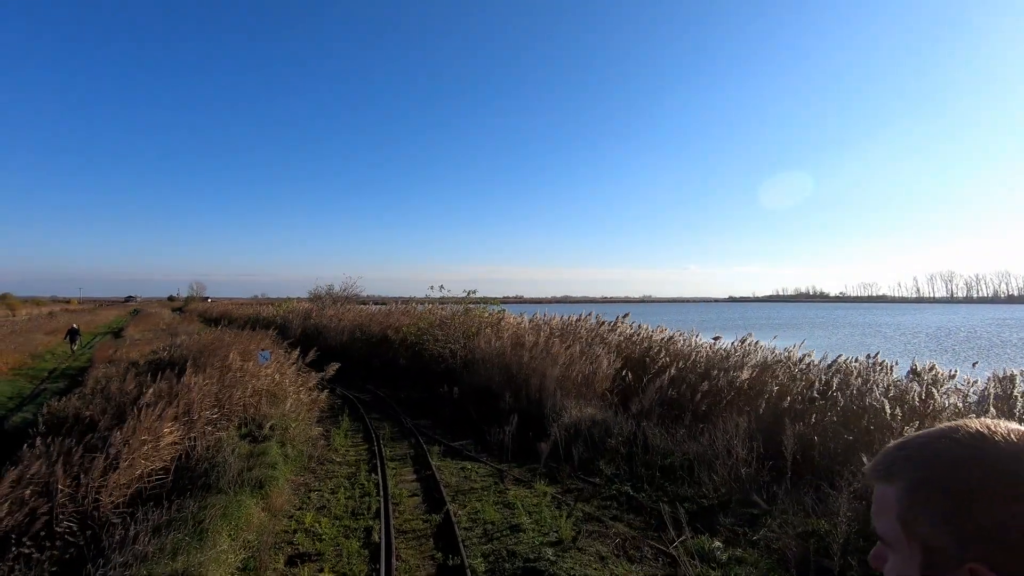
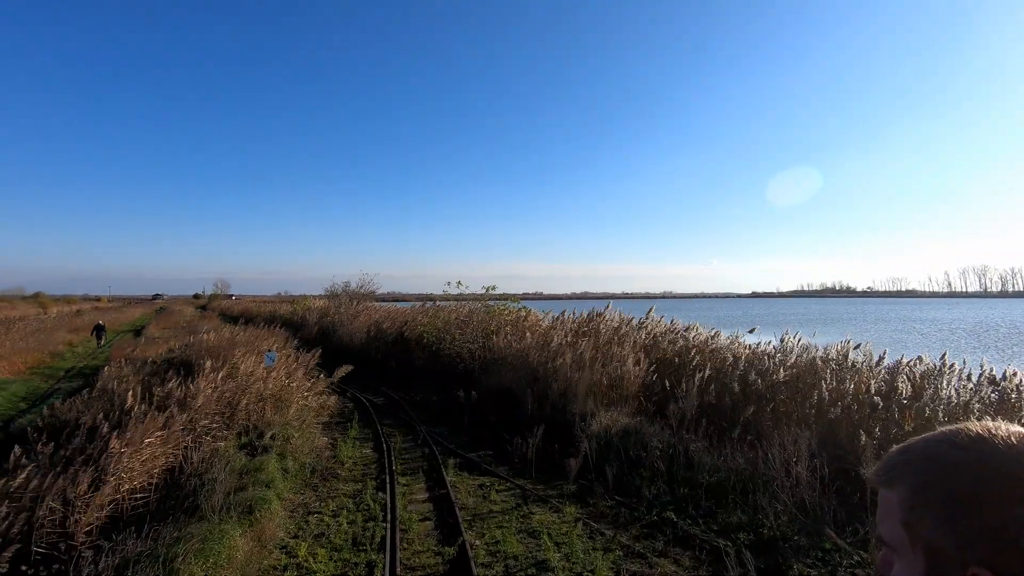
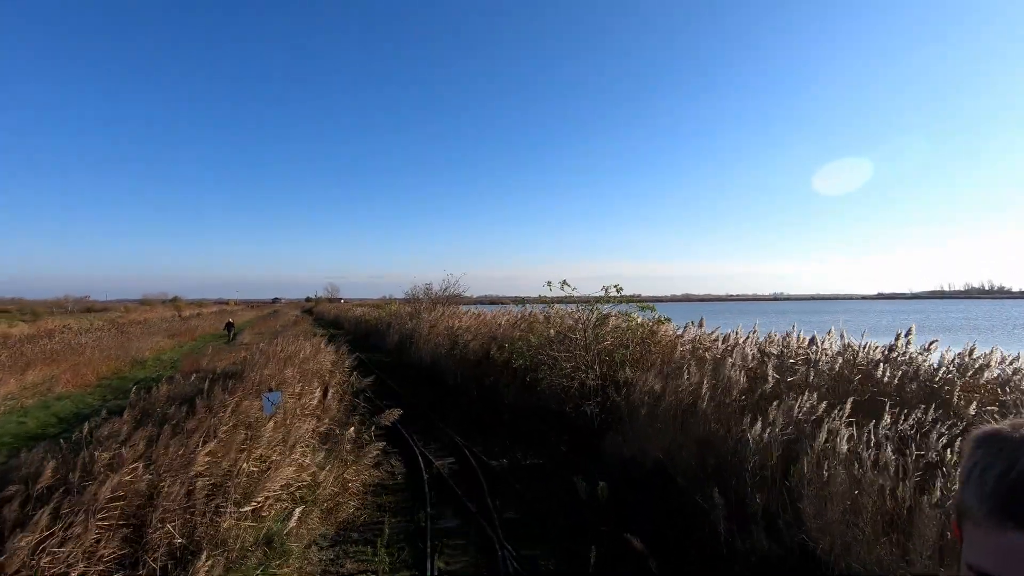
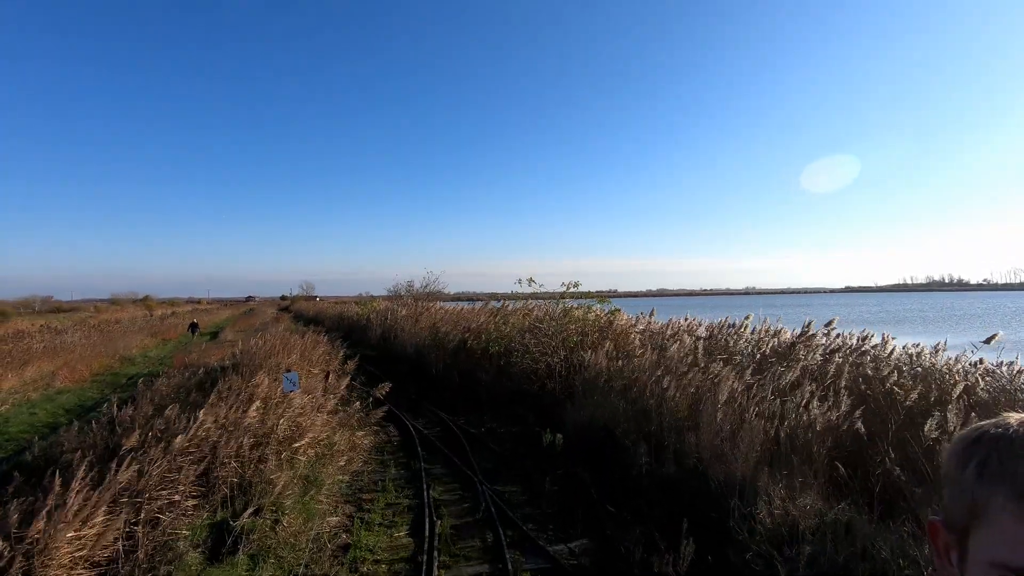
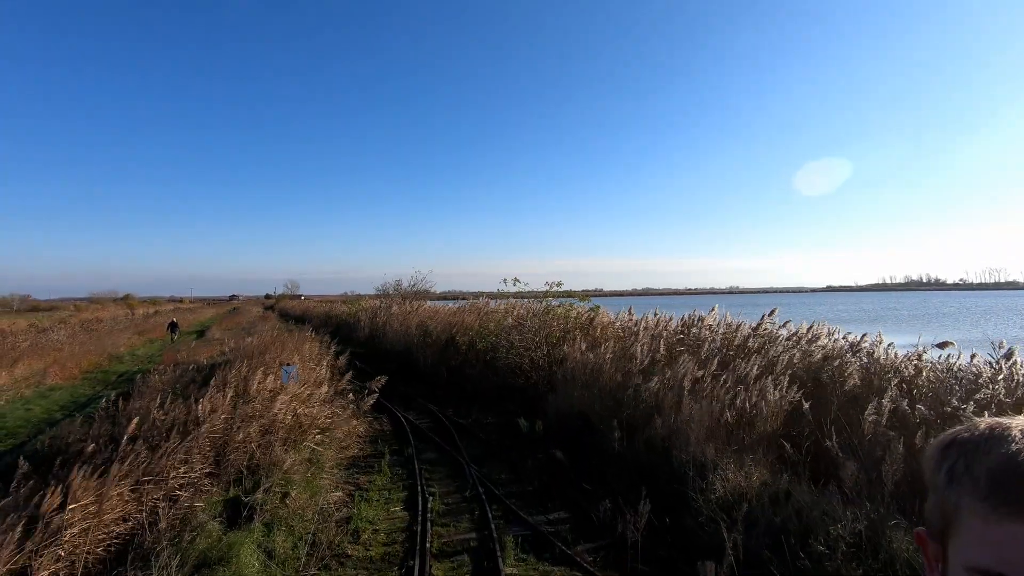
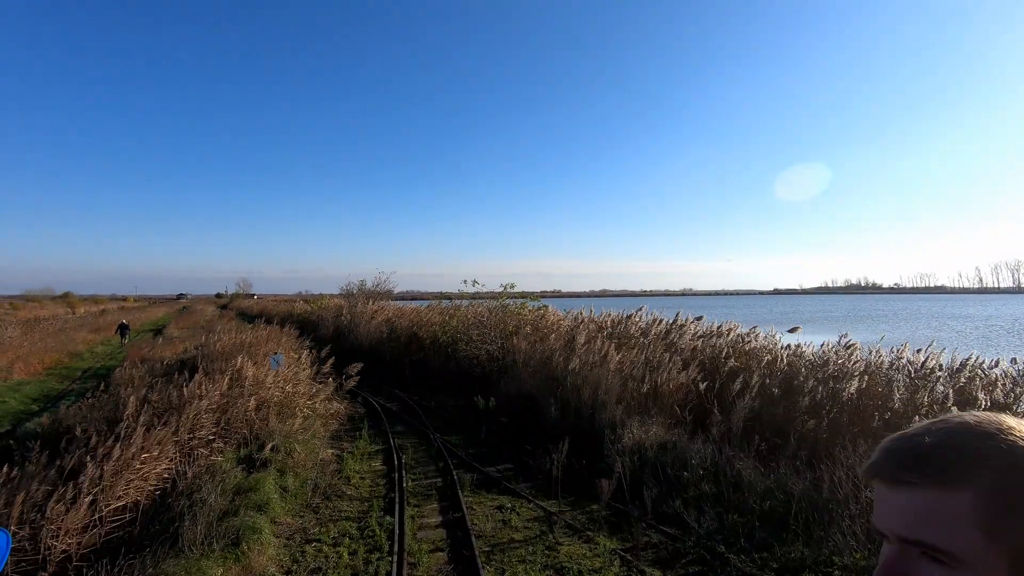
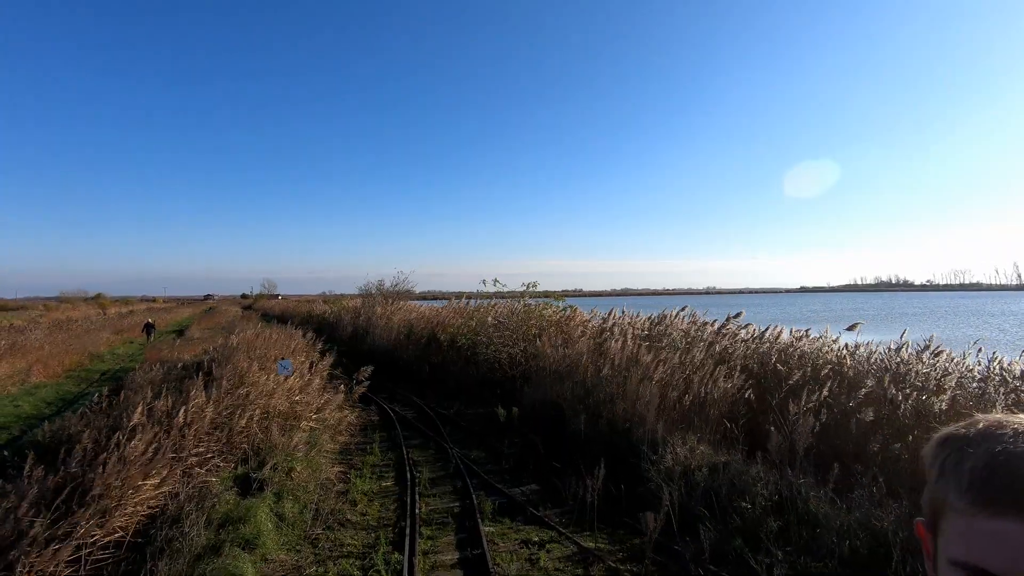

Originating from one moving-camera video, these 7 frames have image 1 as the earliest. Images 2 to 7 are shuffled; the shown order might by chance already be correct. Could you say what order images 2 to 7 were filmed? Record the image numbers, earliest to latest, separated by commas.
2, 6, 7, 5, 4, 3
